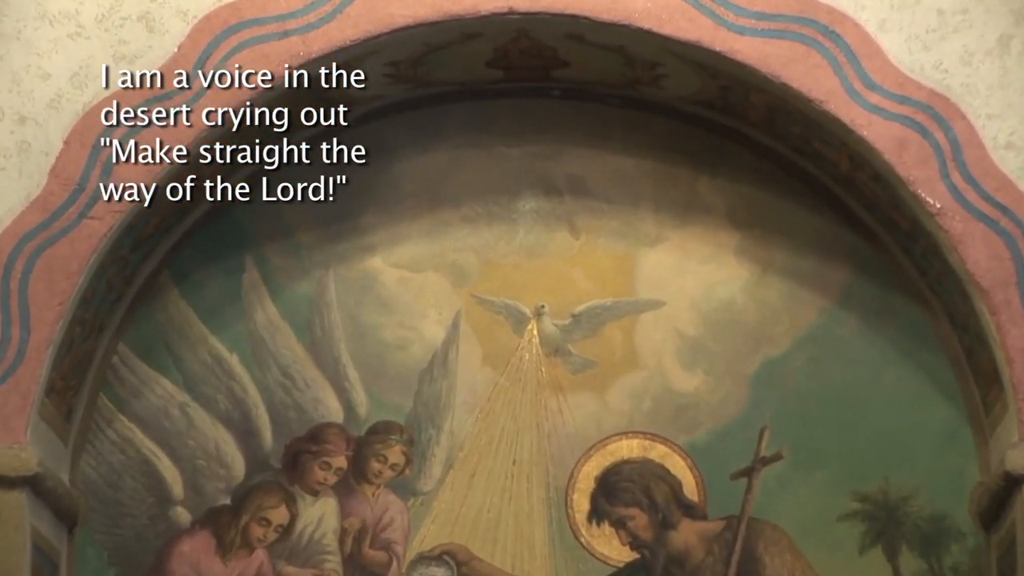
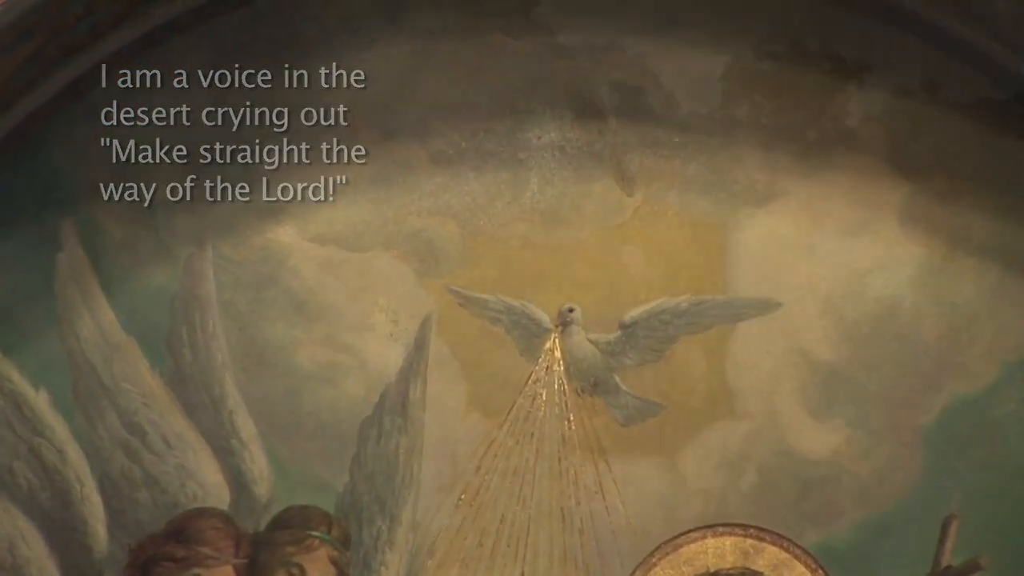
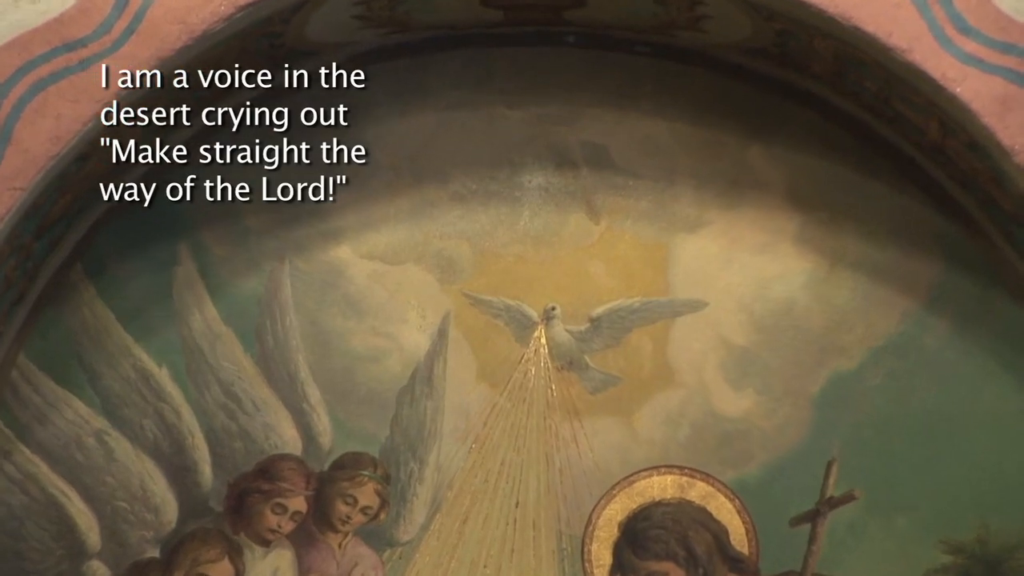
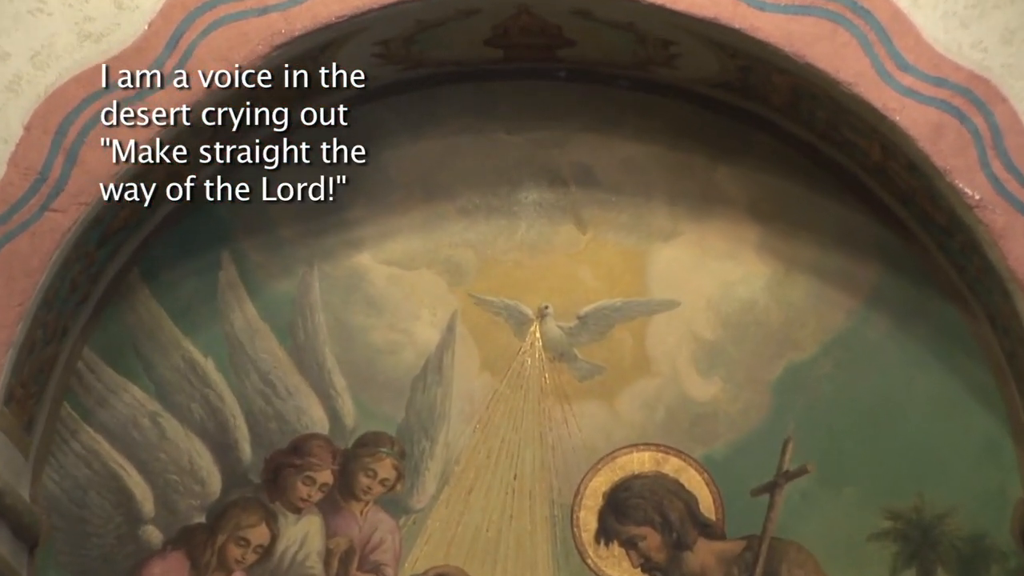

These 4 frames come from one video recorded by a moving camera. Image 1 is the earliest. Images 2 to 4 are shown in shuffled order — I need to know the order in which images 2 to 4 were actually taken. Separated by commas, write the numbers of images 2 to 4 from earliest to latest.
4, 3, 2
